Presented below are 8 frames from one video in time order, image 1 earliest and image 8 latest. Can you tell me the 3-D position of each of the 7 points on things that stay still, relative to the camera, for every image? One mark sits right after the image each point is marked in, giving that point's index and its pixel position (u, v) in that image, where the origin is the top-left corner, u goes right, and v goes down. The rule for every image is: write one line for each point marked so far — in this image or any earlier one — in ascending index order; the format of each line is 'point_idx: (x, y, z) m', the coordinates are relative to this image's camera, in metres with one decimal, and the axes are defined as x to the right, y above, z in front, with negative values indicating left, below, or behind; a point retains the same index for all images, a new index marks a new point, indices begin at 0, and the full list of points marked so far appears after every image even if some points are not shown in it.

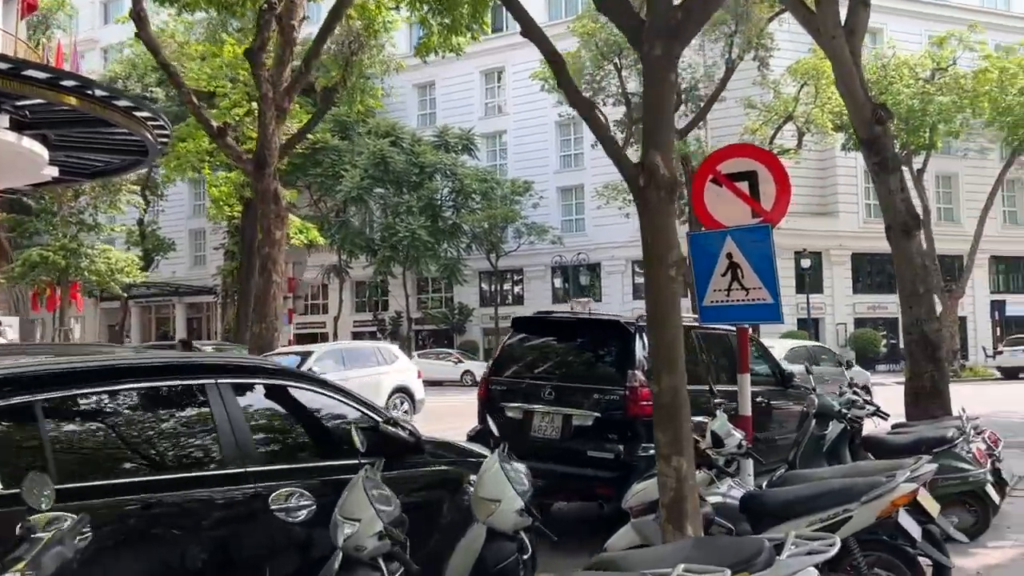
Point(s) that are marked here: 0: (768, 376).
0: (+2.5, -0.9, +8.9) m
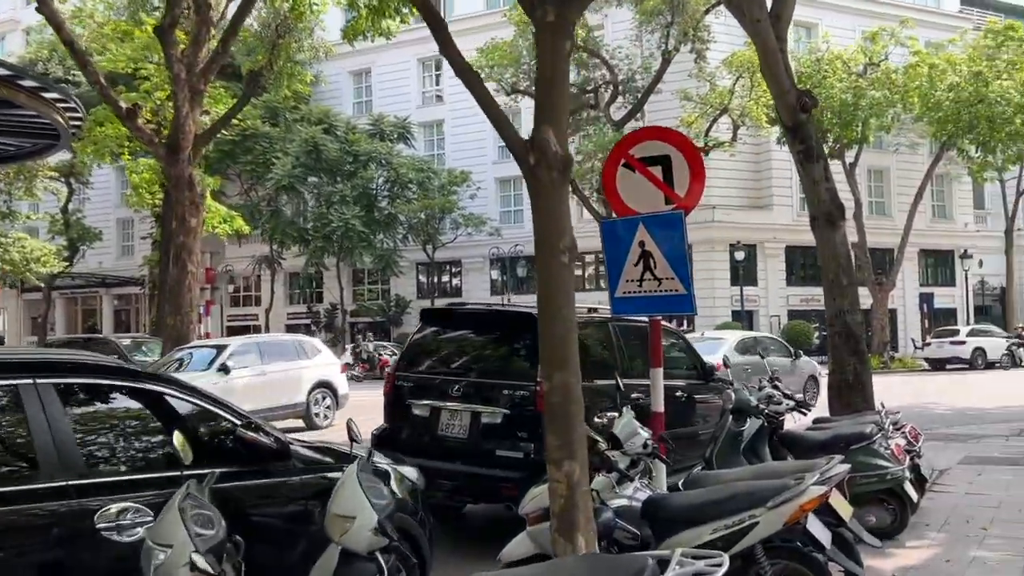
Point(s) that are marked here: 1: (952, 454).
0: (+1.7, -0.8, +8.6) m
1: (+4.9, -1.8, +10.1) m
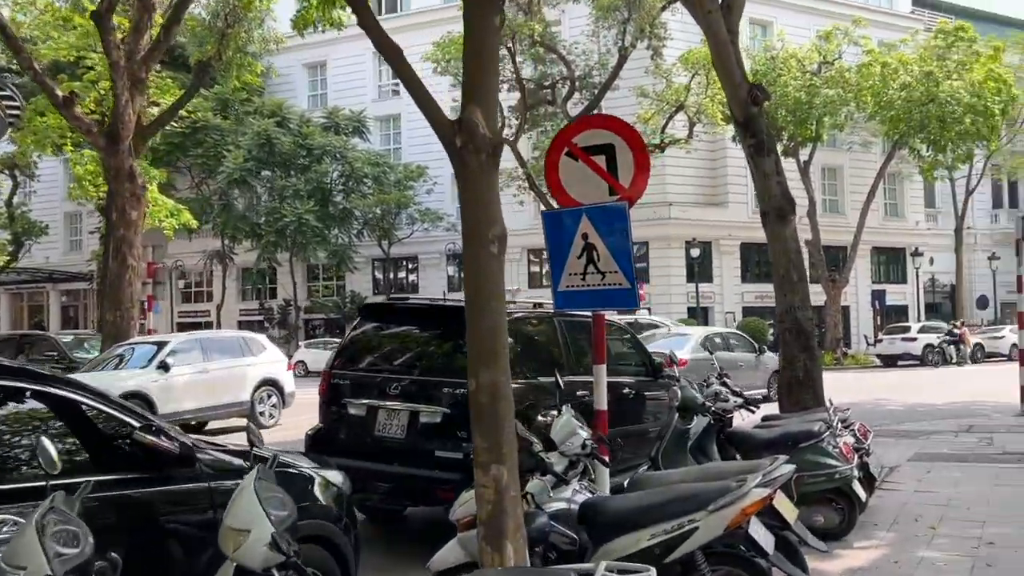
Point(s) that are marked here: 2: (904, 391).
0: (+1.2, -0.7, +8.4) m
1: (+4.3, -1.8, +10.1) m
2: (+7.9, -2.1, +18.6) m
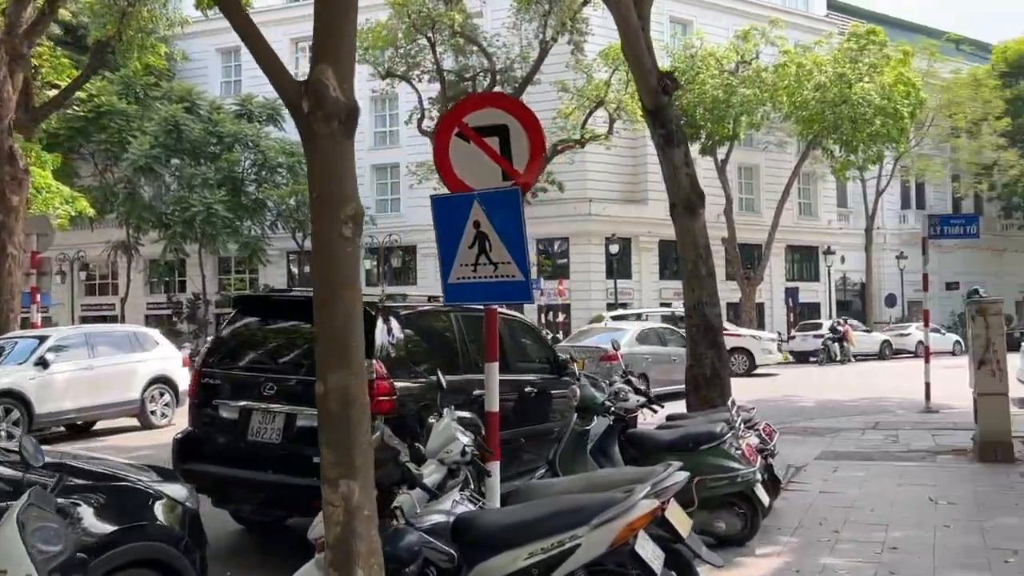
0: (+0.3, -0.7, +8.1) m
1: (+3.2, -1.8, +10.0) m
2: (+6.2, -2.0, +18.7) m
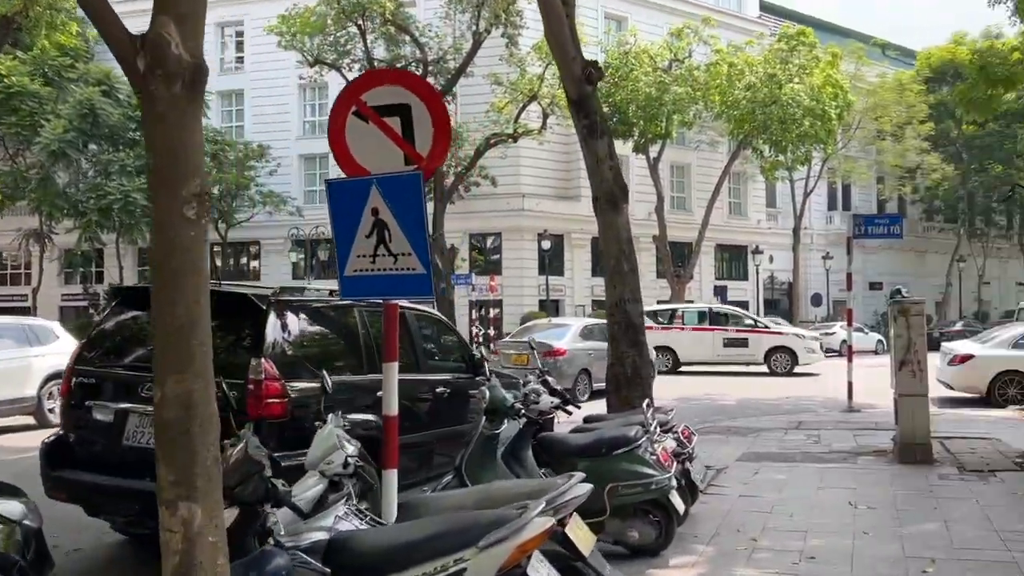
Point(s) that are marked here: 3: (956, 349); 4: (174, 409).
0: (-0.5, -0.6, +7.7) m
1: (+2.4, -1.7, +9.8) m
2: (+4.7, -2.0, +18.8) m
3: (+7.0, -1.0, +14.5) m
4: (-0.9, -0.3, +2.6) m
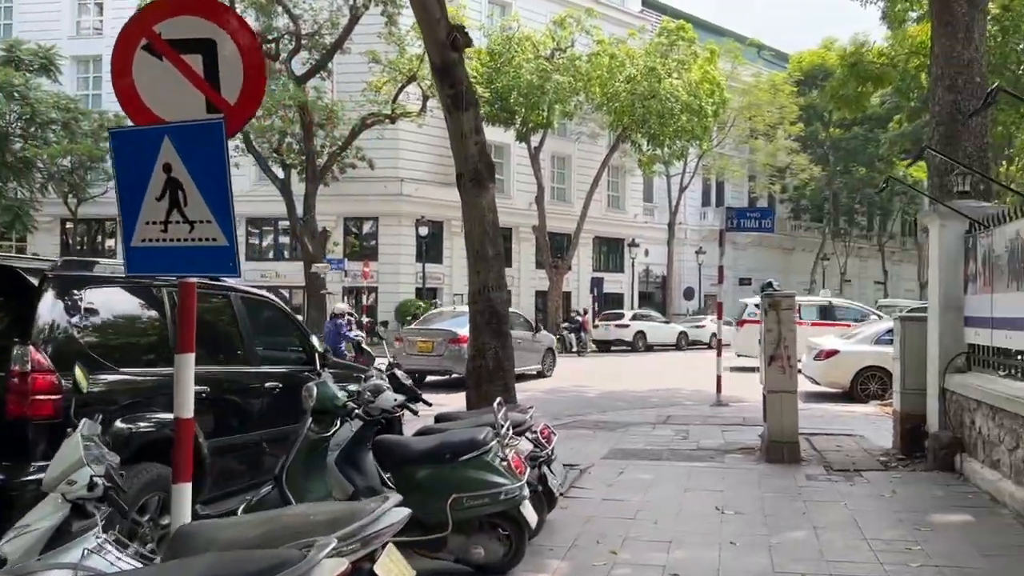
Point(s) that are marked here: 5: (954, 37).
0: (-1.6, -0.5, +6.9) m
1: (+0.9, -1.6, +9.4) m
2: (+2.0, -1.8, +18.5) m
3: (+4.9, -0.9, +14.6) m
4: (-1.4, -0.3, +1.7) m
5: (+5.9, +3.3, +12.1) m
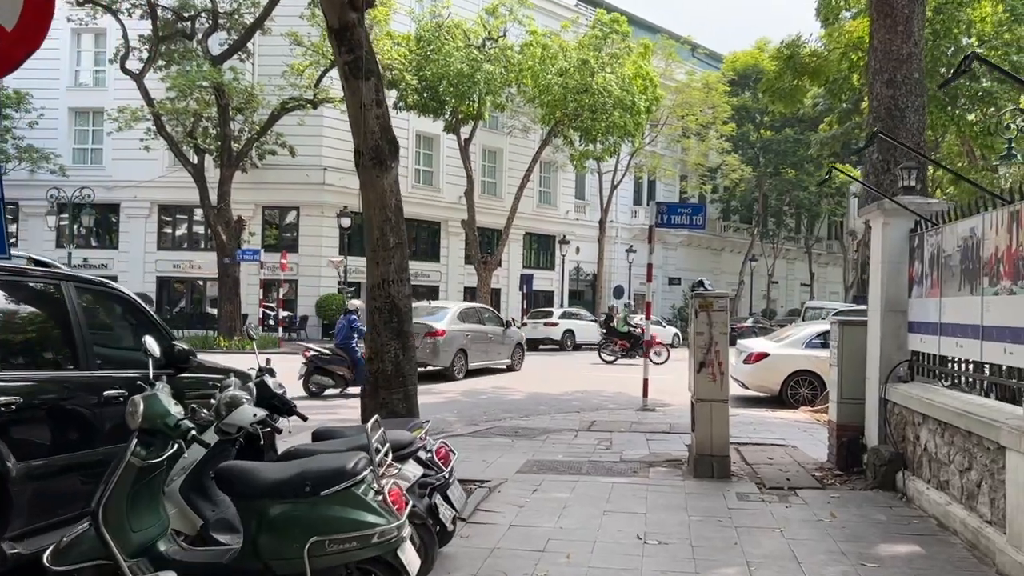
0: (-2.3, -0.4, +5.9) m
1: (0.0, -1.6, +8.5) m
2: (+0.5, -1.8, +17.8) m
3: (+3.7, -0.9, +14.1) m
4: (-1.7, -0.2, +0.7) m
5: (+4.9, +3.3, +11.7) m
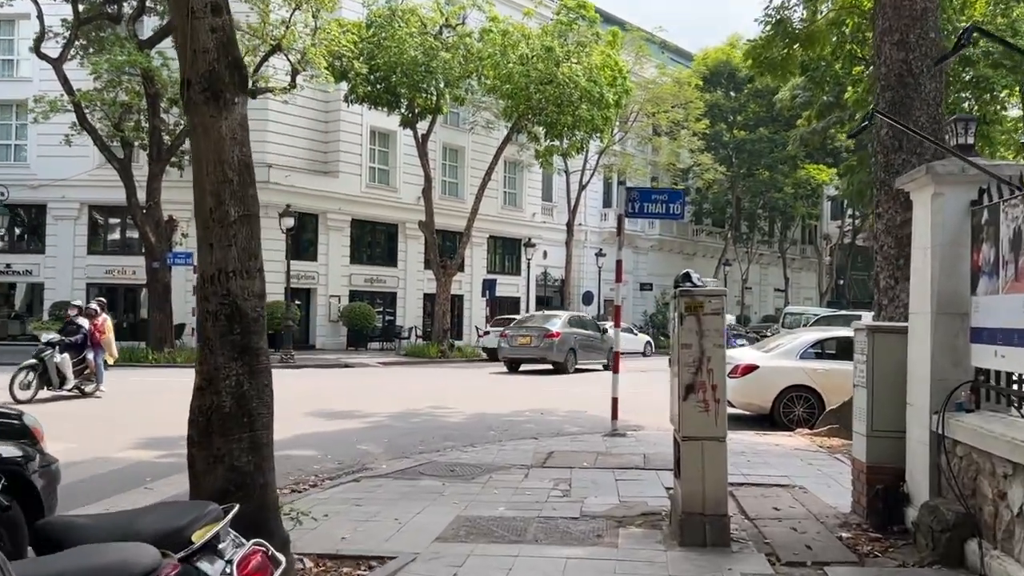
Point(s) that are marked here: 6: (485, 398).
0: (-2.7, -0.4, +3.7) m
1: (-0.5, -1.6, +6.4) m
2: (-0.3, -1.8, +15.6) m
3: (+3.0, -0.9, +12.0) m
4: (-2.0, -0.1, -1.4) m
5: (+4.2, +3.3, +9.7) m
6: (-0.6, -1.8, +14.6) m
